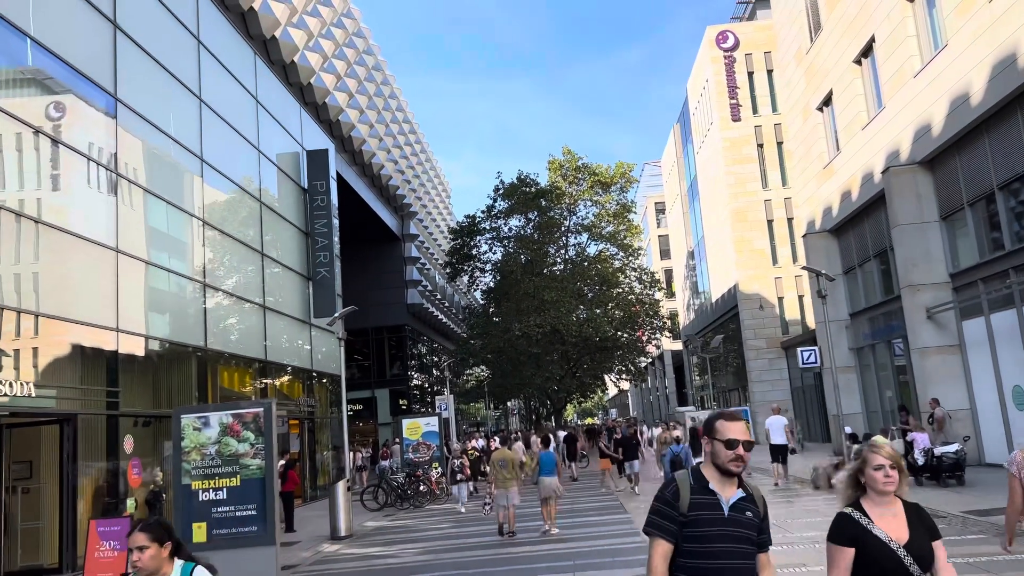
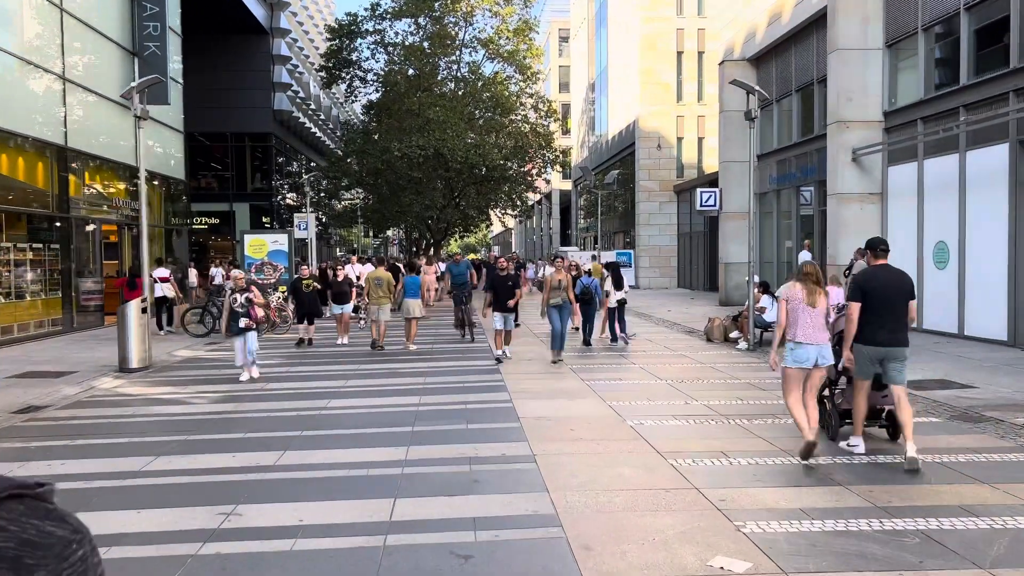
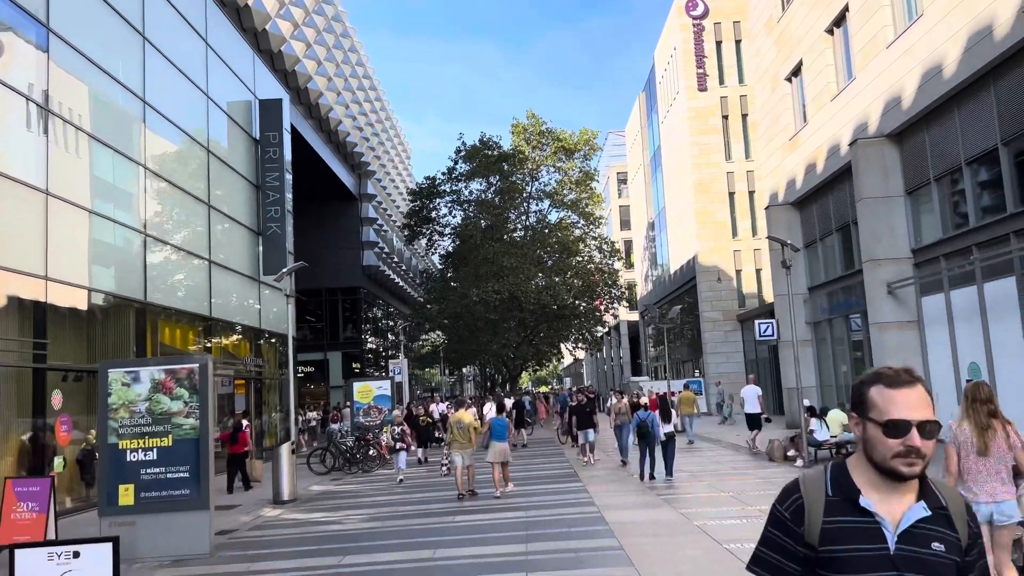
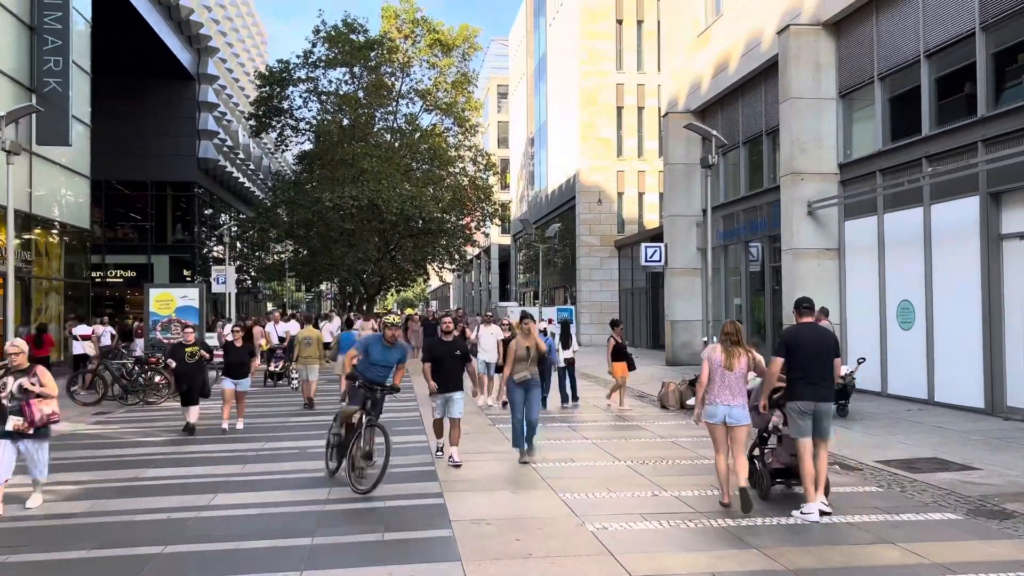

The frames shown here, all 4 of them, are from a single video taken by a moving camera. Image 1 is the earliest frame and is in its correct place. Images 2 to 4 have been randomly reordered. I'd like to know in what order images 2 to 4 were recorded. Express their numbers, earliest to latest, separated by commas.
3, 2, 4
